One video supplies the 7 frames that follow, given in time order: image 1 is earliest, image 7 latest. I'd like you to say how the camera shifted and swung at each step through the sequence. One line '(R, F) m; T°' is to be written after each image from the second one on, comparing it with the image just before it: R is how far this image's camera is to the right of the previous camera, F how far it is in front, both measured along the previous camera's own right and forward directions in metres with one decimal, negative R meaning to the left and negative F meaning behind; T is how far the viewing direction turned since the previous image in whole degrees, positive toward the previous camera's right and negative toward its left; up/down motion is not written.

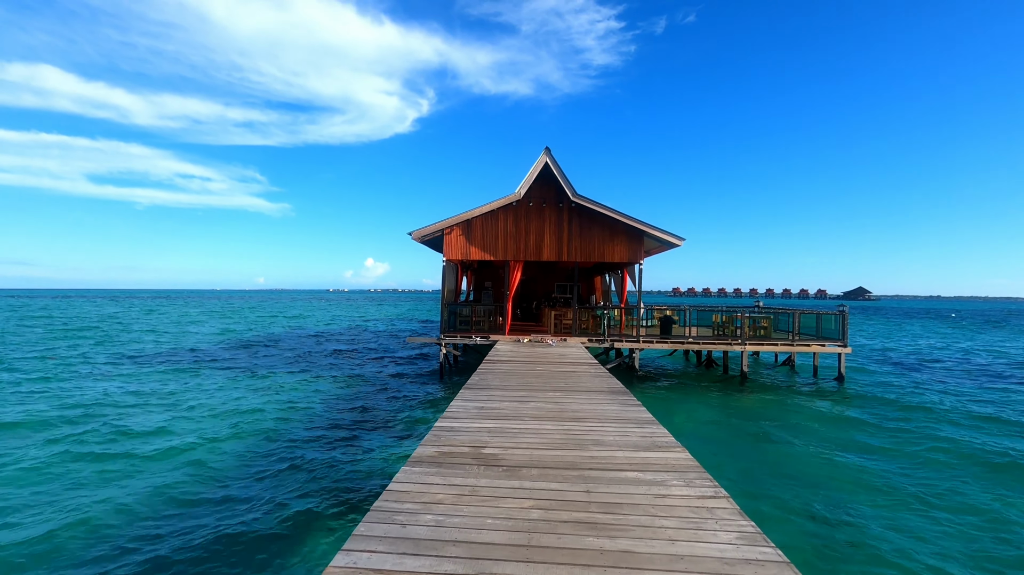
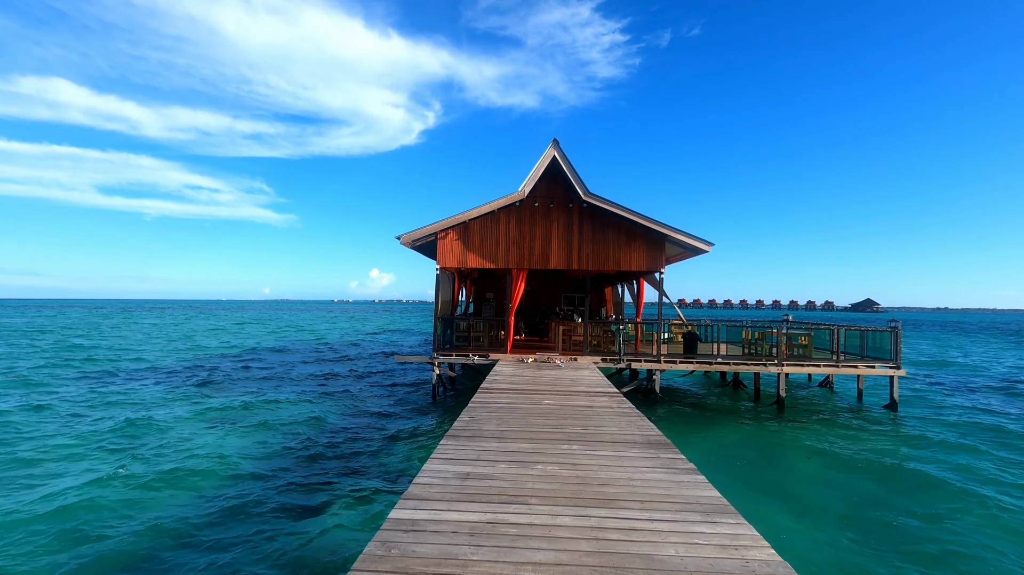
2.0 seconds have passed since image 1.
(+0.1, +1.9) m; -1°
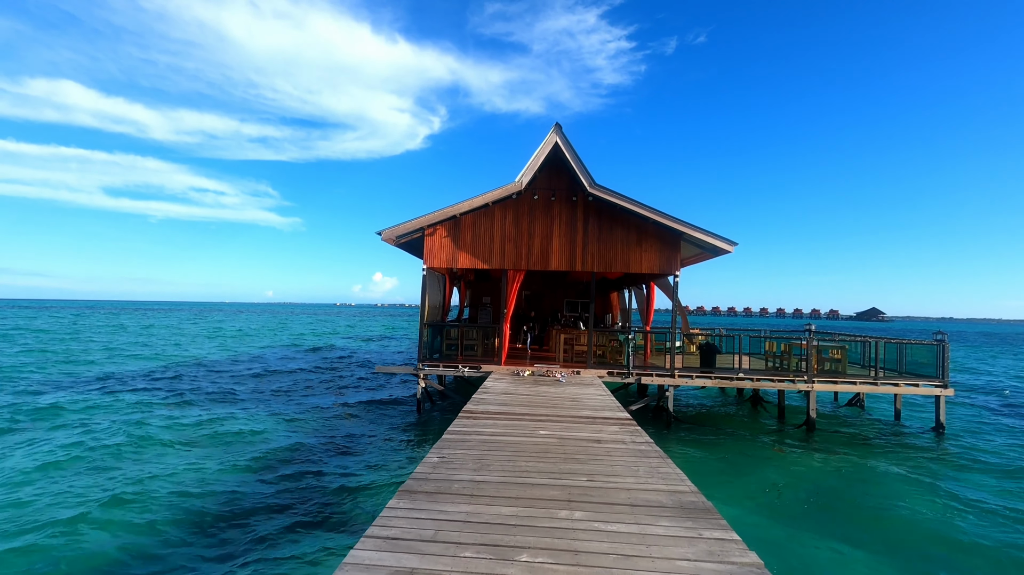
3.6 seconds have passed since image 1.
(+0.2, +1.6) m; 0°
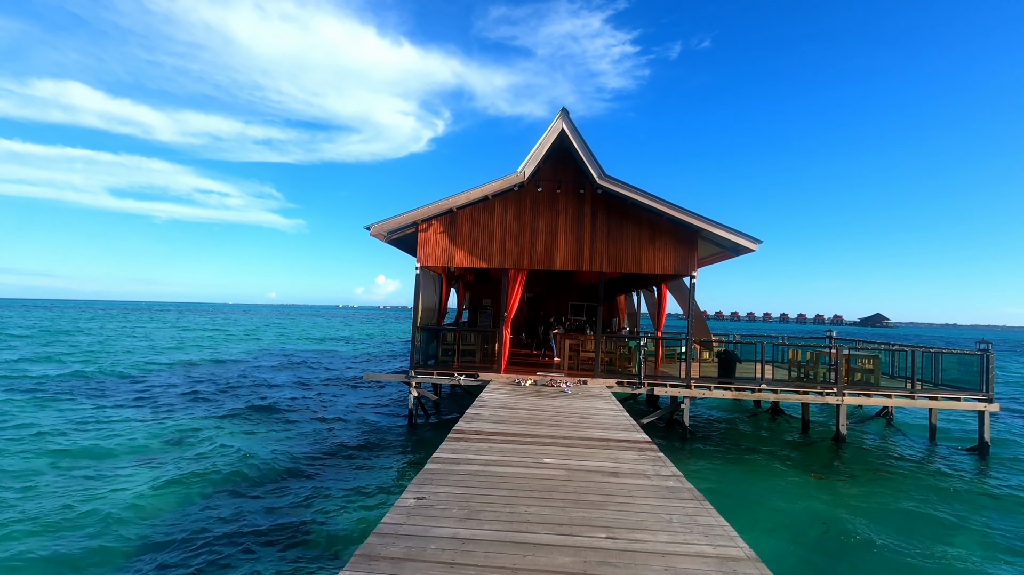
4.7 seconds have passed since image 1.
(0.0, +1.1) m; 0°
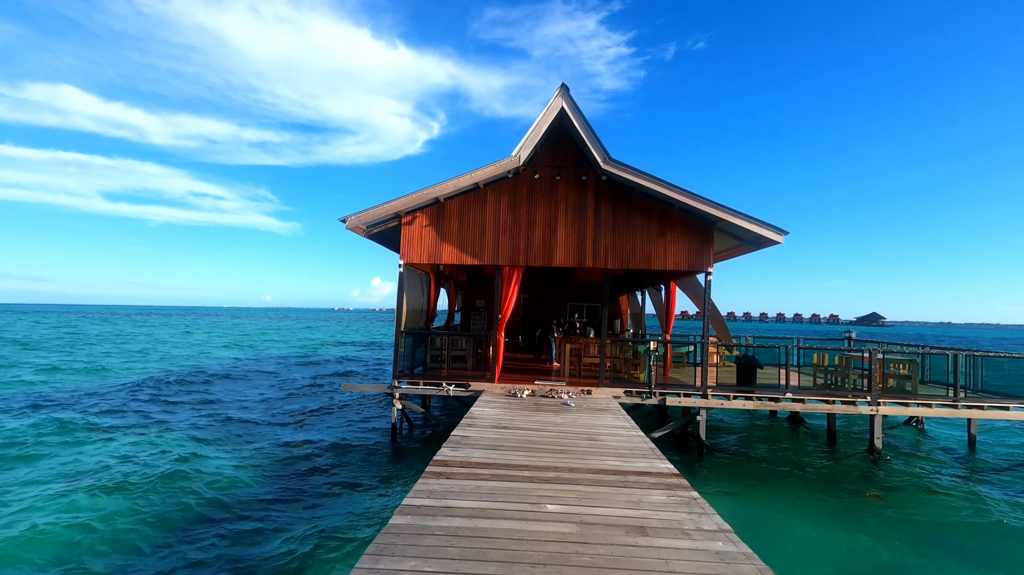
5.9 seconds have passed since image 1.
(0.0, +1.2) m; 0°
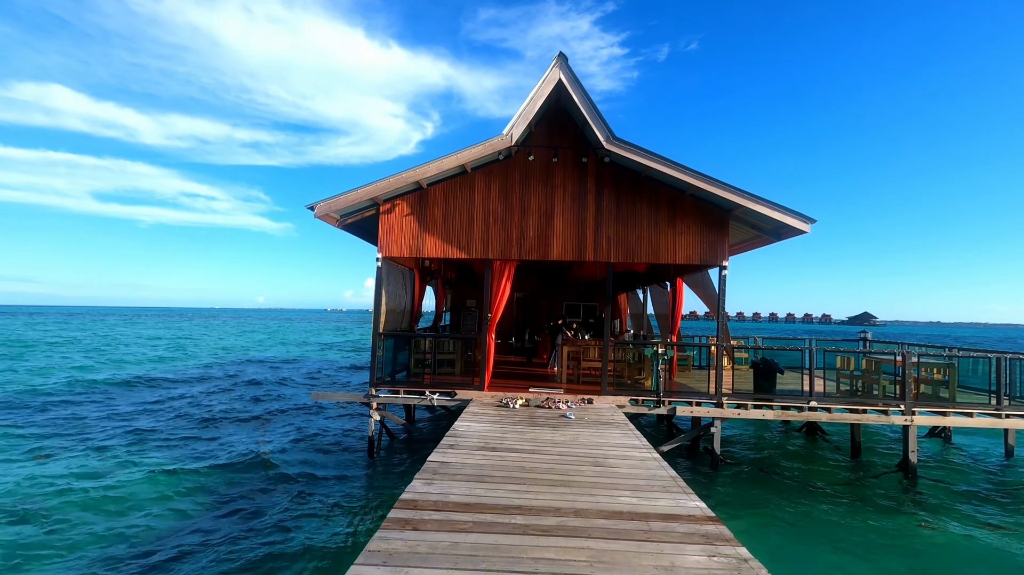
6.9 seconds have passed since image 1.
(+0.1, +1.1) m; +1°
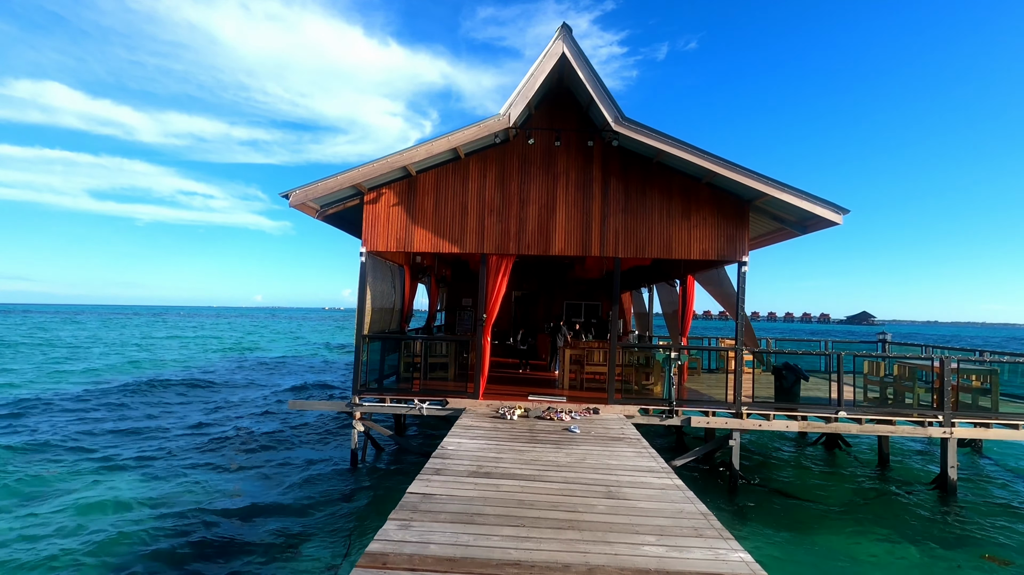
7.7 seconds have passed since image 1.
(0.0, +0.9) m; 0°
